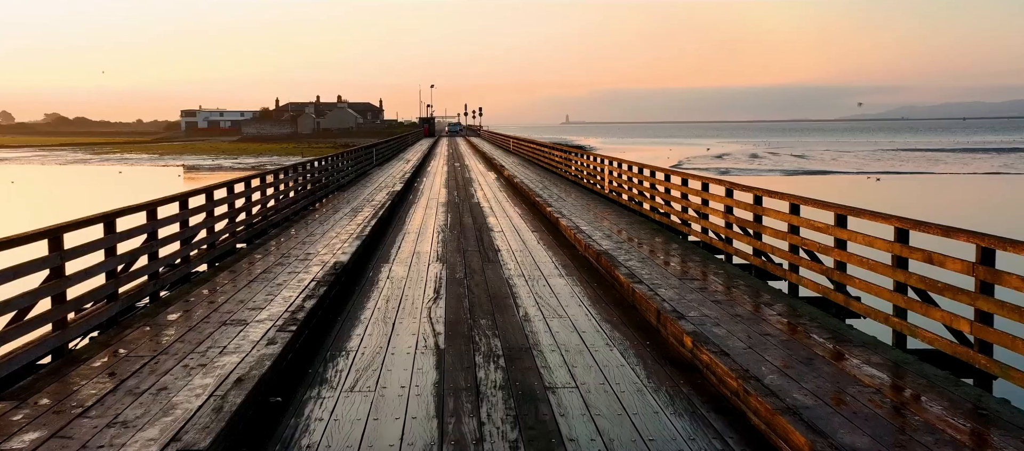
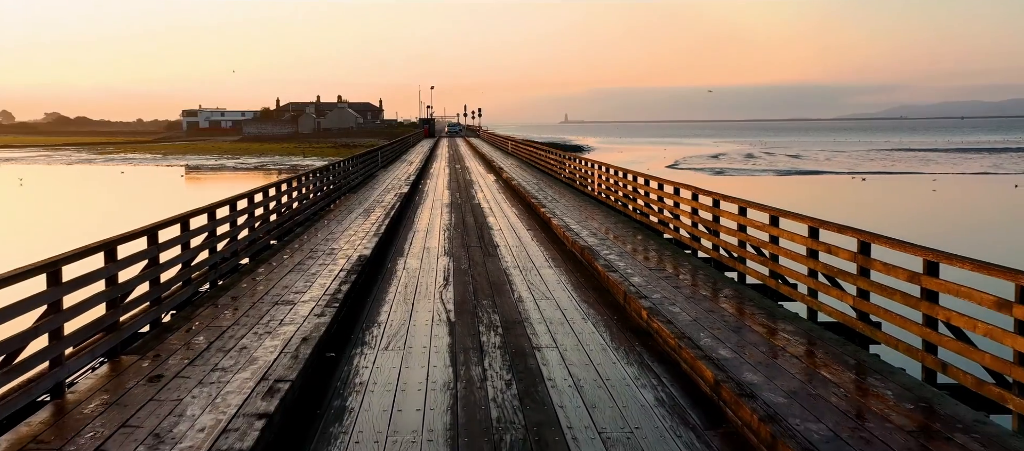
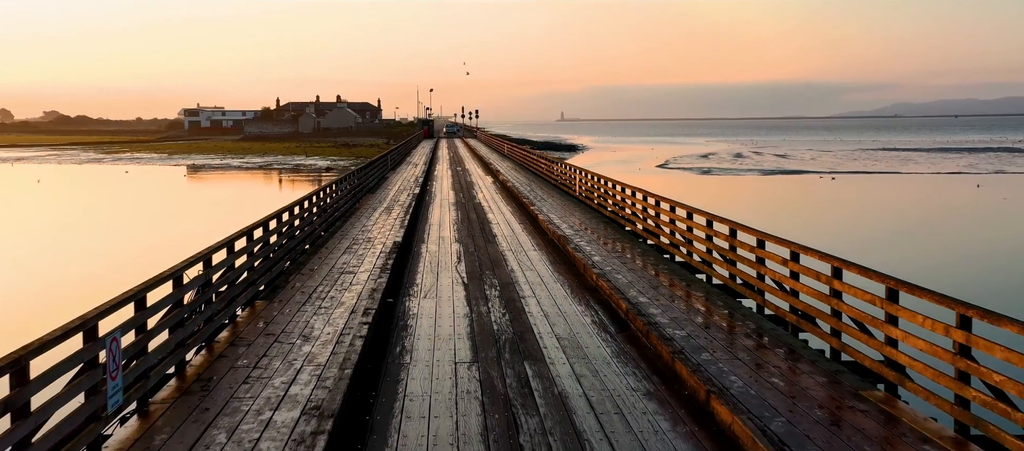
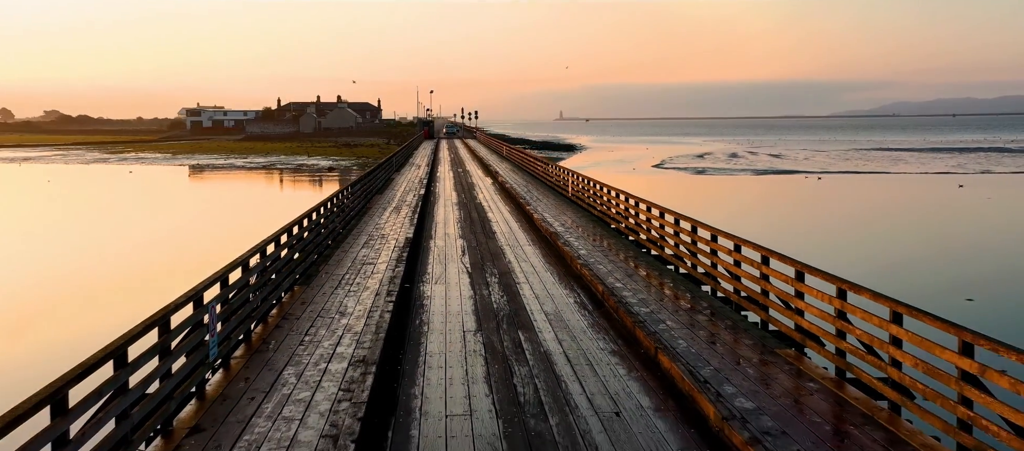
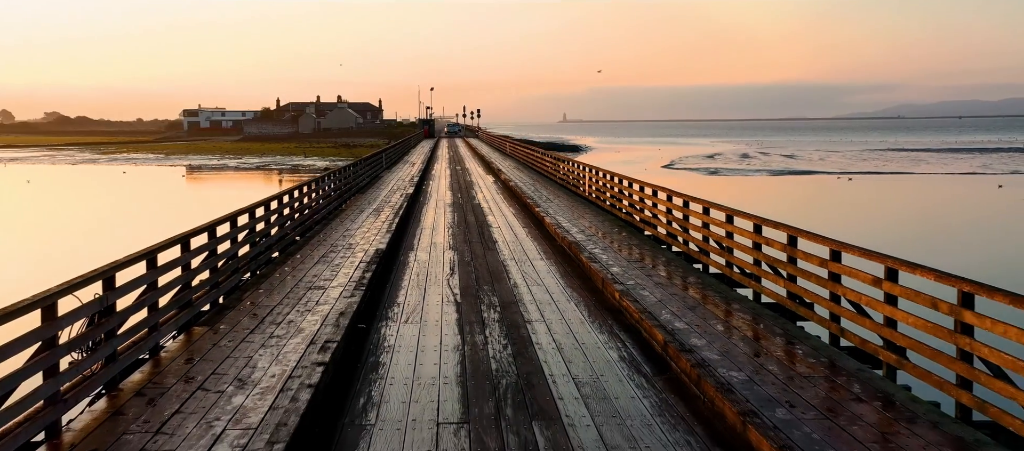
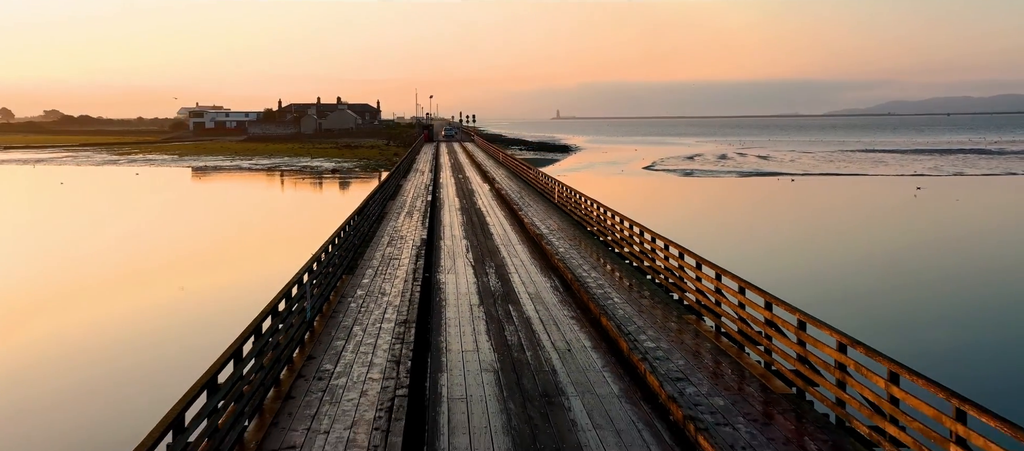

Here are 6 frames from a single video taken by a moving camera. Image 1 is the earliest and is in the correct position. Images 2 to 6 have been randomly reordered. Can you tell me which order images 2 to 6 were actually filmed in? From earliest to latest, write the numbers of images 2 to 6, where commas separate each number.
2, 5, 3, 4, 6
